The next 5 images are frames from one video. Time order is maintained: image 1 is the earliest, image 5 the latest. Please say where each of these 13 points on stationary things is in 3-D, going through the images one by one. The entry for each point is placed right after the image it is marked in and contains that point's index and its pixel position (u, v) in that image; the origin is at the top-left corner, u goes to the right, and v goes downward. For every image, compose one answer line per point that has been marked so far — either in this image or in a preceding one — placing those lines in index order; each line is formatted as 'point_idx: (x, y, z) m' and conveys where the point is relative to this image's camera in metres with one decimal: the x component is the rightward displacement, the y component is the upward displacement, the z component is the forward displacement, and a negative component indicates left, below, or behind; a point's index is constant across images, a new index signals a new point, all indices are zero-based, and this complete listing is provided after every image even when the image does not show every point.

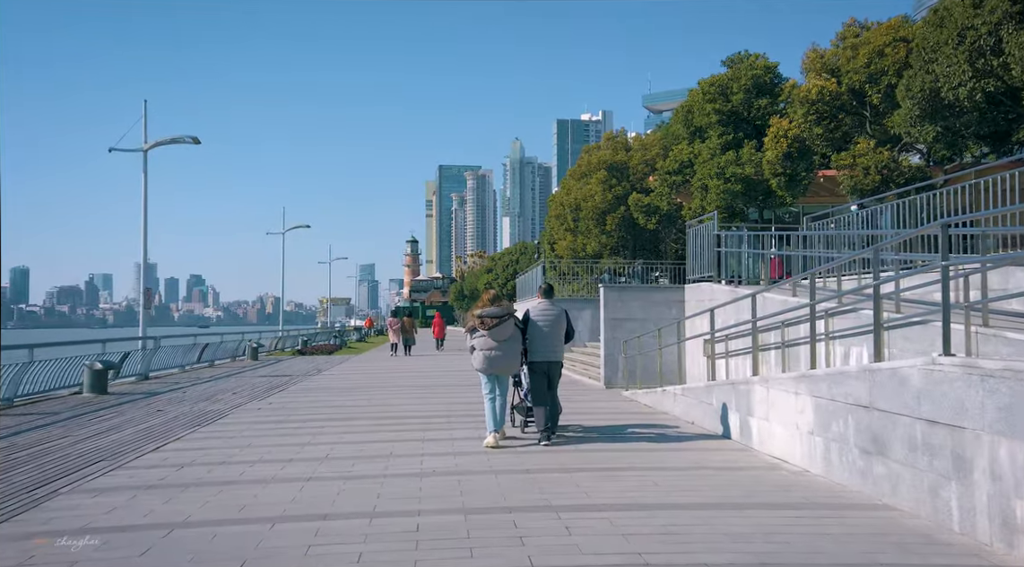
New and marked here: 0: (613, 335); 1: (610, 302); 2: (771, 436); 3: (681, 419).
0: (+2.1, -1.0, +18.9) m
1: (+2.0, -0.4, +19.0) m
2: (+2.6, -1.5, +9.2) m
3: (+2.3, -1.8, +12.7) m
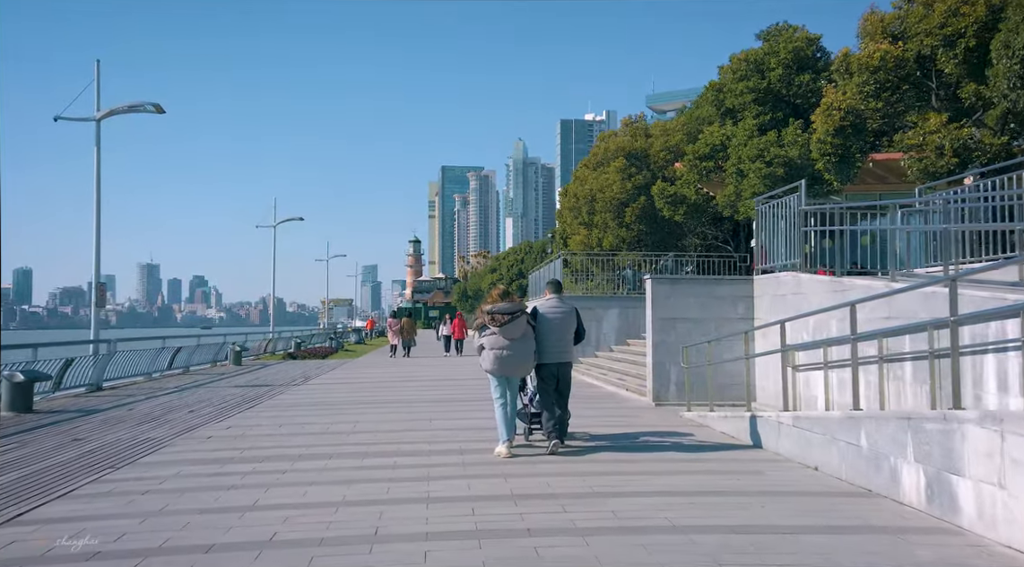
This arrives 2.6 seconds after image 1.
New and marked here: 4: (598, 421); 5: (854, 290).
0: (+2.5, -0.9, +15.2) m
1: (+2.4, -0.2, +15.3) m
2: (+2.9, -1.3, +5.5) m
3: (+2.7, -1.7, +9.0) m
4: (+1.3, -2.0, +14.4) m
5: (+4.3, -0.1, +11.8) m
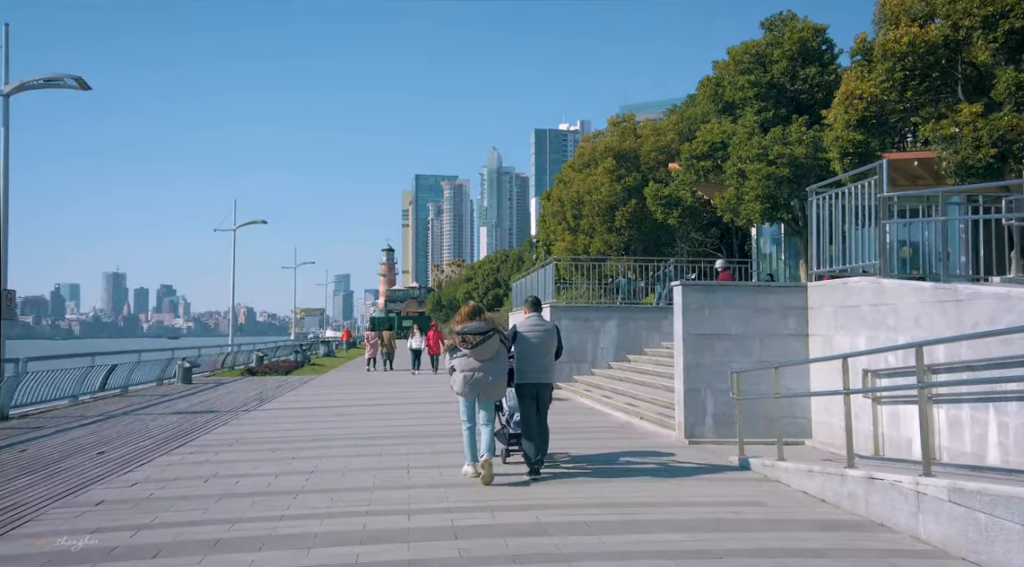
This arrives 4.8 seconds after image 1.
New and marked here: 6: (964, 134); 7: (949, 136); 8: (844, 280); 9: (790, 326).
0: (+2.4, -1.0, +12.2) m
1: (+2.3, -0.3, +12.3) m
2: (+3.2, -1.3, +2.5) m
3: (+2.8, -1.7, +6.0) m
4: (+1.3, -2.1, +11.4) m
5: (+4.4, -0.2, +8.9) m
6: (+9.7, +3.2, +20.0) m
7: (+9.5, +3.2, +20.2) m
8: (+4.1, 0.0, +11.6) m
9: (+3.7, -0.6, +12.5) m
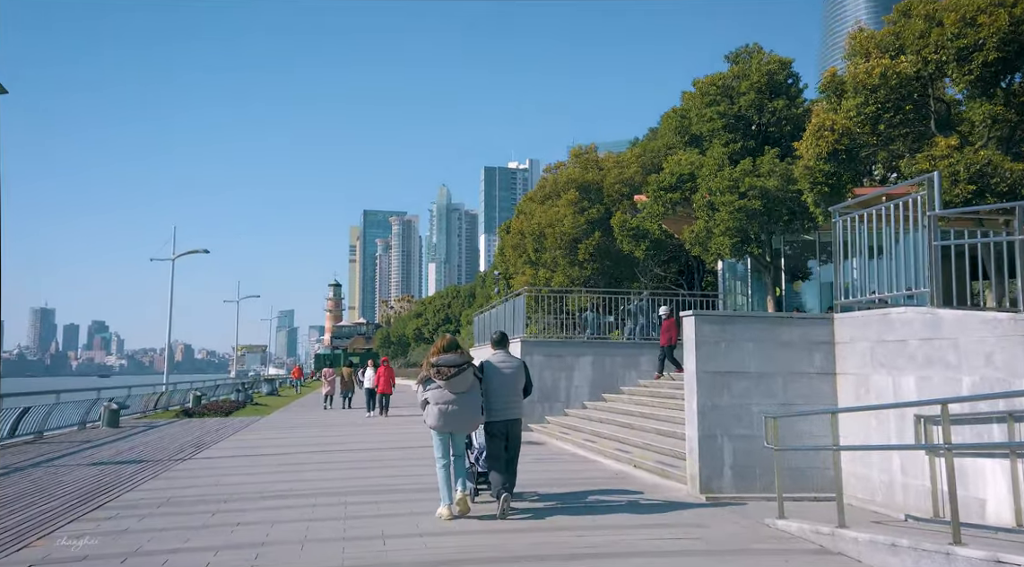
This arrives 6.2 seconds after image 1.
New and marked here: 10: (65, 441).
0: (+2.3, -1.4, +10.6) m
1: (+2.2, -0.7, +10.7) m
2: (+3.6, -1.3, +0.9) m
3: (+3.0, -1.8, +4.4) m
4: (+1.2, -2.4, +9.6) m
5: (+4.4, -0.4, +7.4) m
6: (+9.2, +2.5, +18.9) m
7: (+8.9, +2.5, +19.1) m
8: (+4.0, -0.3, +10.1) m
9: (+3.5, -0.9, +10.9) m
10: (-9.2, -3.2, +19.3) m
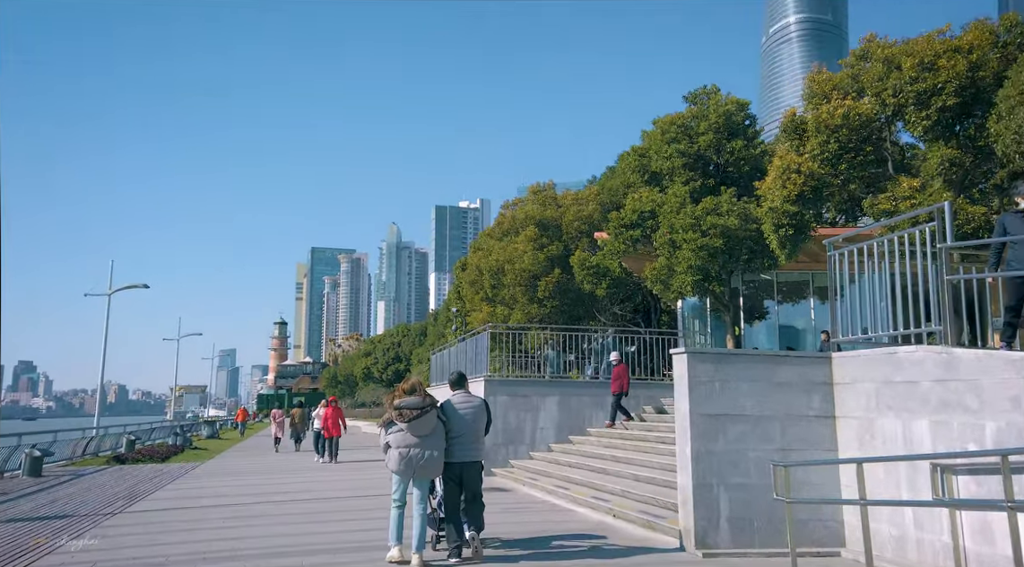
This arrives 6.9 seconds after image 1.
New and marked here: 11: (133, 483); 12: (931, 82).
0: (+2.0, -1.7, +9.8) m
1: (+1.9, -1.1, +9.9) m
2: (+3.9, -1.3, +0.2) m
3: (+3.1, -2.0, +3.6) m
4: (+1.0, -2.8, +8.7) m
5: (+4.4, -0.6, +6.7) m
6: (+8.5, +1.7, +18.6) m
7: (+8.2, +1.7, +18.8) m
8: (+3.8, -0.7, +9.4) m
9: (+3.3, -1.3, +10.2) m
10: (-9.9, -3.8, +17.7) m
11: (-7.5, -3.9, +18.8) m
12: (+9.1, +4.3, +18.9) m
